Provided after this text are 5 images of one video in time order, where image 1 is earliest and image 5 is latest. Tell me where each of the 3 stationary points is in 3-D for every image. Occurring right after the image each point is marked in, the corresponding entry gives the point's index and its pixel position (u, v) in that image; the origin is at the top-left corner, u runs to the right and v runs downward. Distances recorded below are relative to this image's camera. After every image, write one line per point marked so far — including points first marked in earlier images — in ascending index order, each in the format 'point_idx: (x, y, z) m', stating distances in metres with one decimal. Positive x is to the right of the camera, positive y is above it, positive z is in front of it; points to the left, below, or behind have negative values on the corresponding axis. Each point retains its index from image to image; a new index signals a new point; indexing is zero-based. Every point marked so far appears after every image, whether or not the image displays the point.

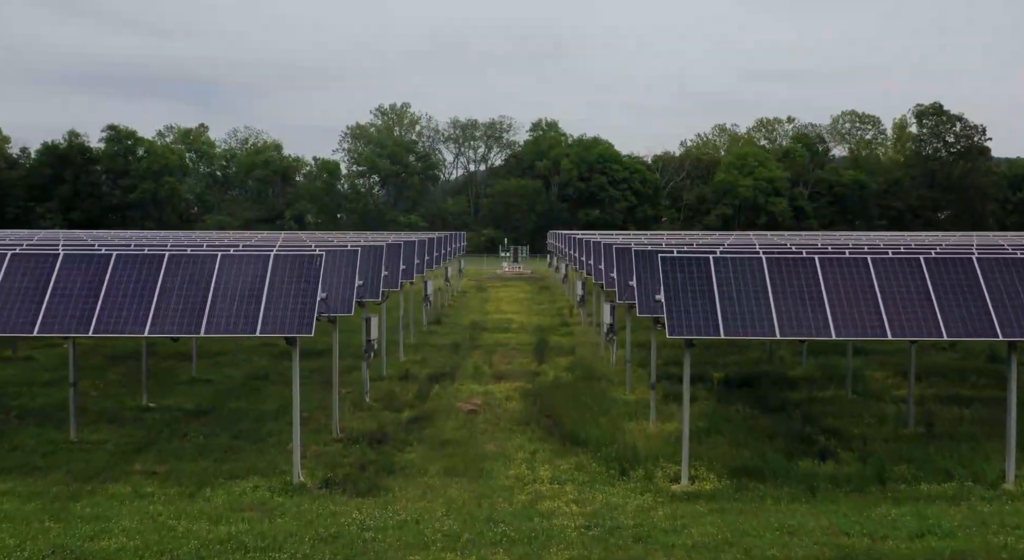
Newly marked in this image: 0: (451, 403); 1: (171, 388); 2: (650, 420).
0: (-1.2, -2.5, +18.2) m
1: (-7.6, -2.4, +19.8) m
2: (+2.4, -2.4, +15.5) m
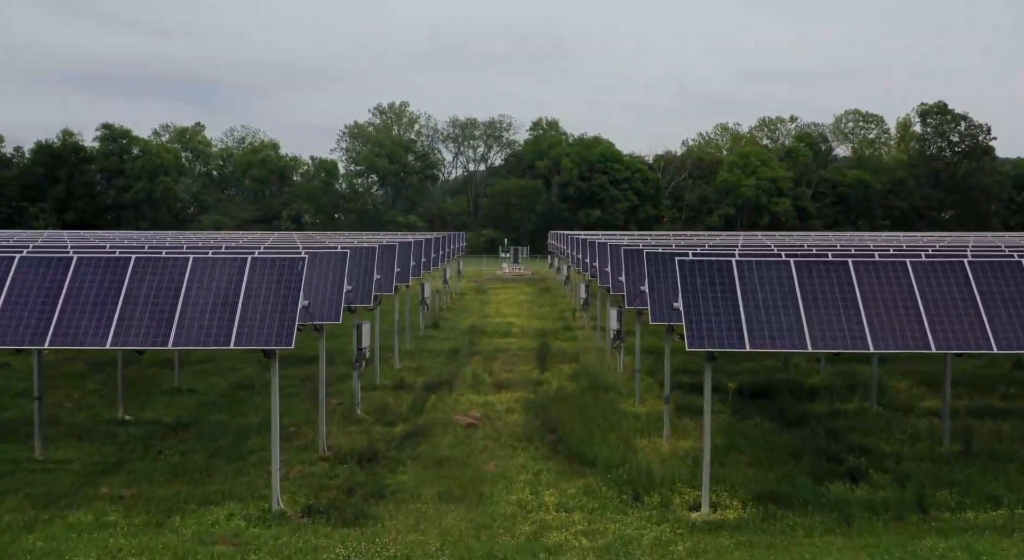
0: (-1.2, -2.6, +17.1) m
1: (-7.6, -2.5, +18.6) m
2: (+2.4, -2.5, +14.3) m
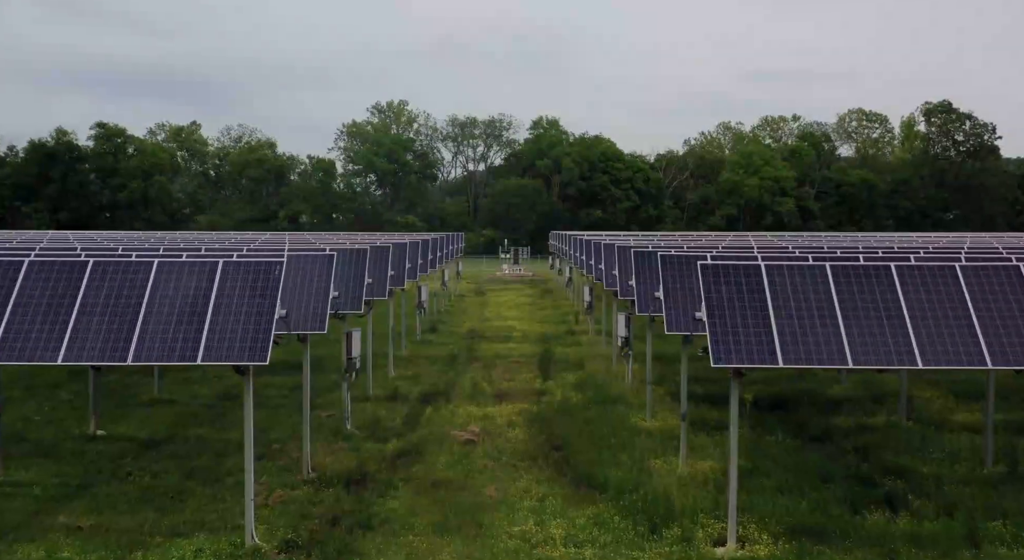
0: (-1.2, -2.7, +15.8) m
1: (-7.5, -2.6, +17.4) m
2: (+2.4, -2.6, +13.1) m
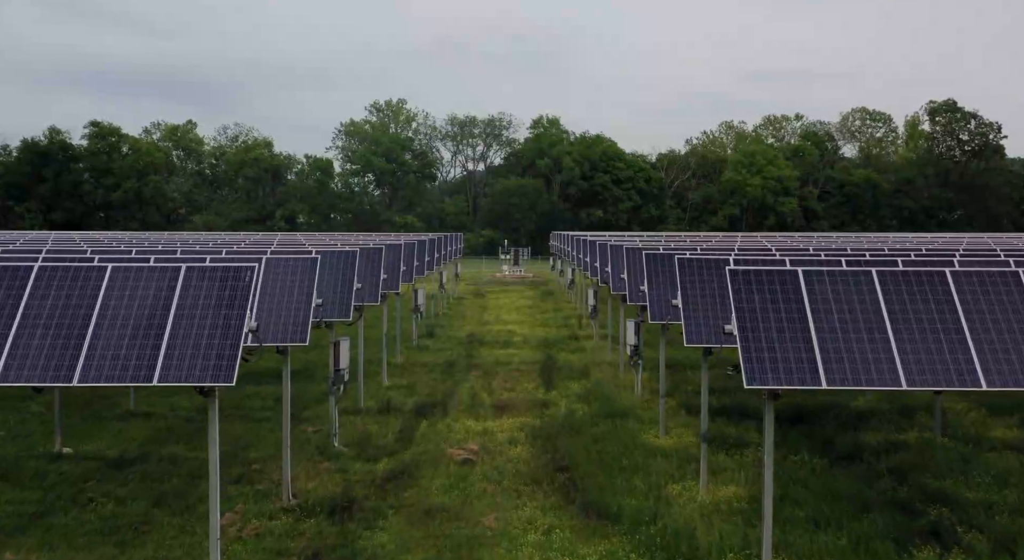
0: (-1.1, -2.7, +14.6) m
1: (-7.5, -2.6, +16.2) m
2: (+2.5, -2.7, +11.8) m
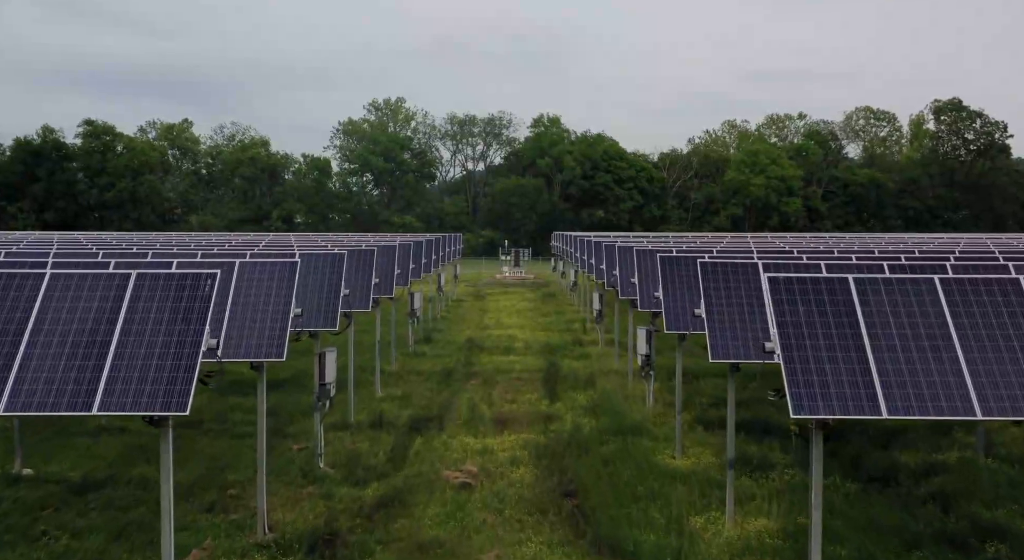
0: (-1.1, -2.8, +13.3) m
1: (-7.5, -2.7, +14.9) m
2: (+2.5, -2.7, +10.6) m
